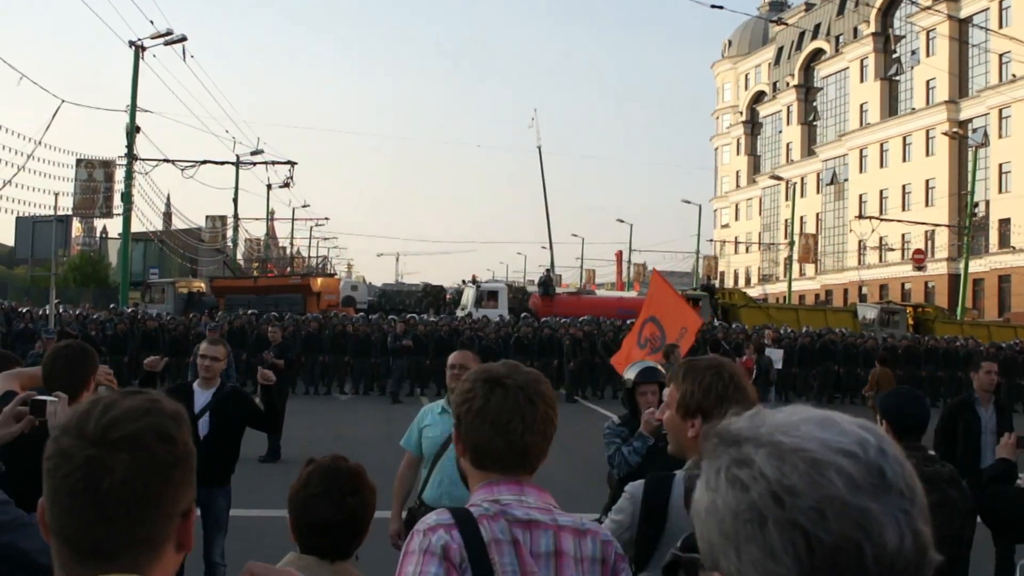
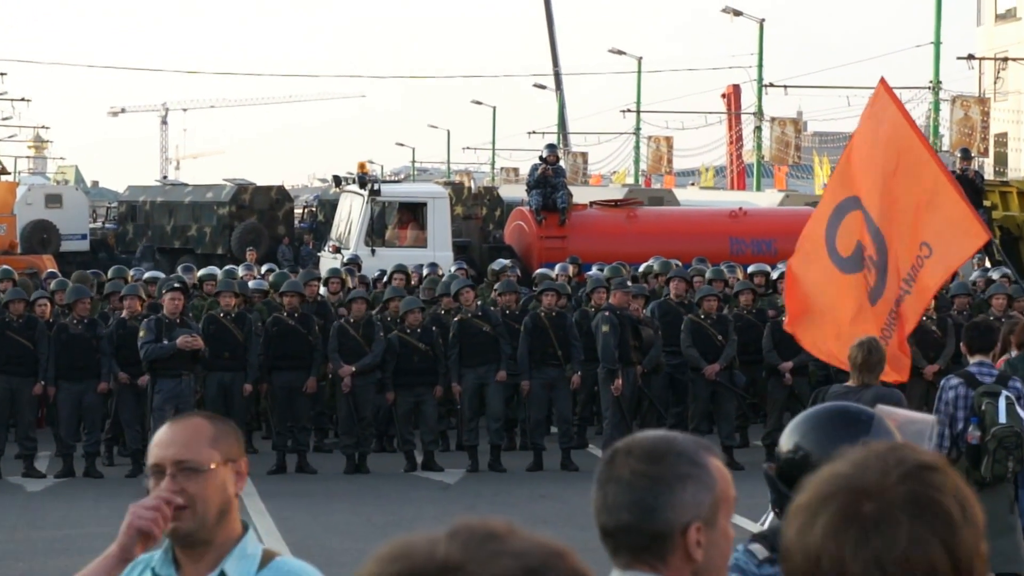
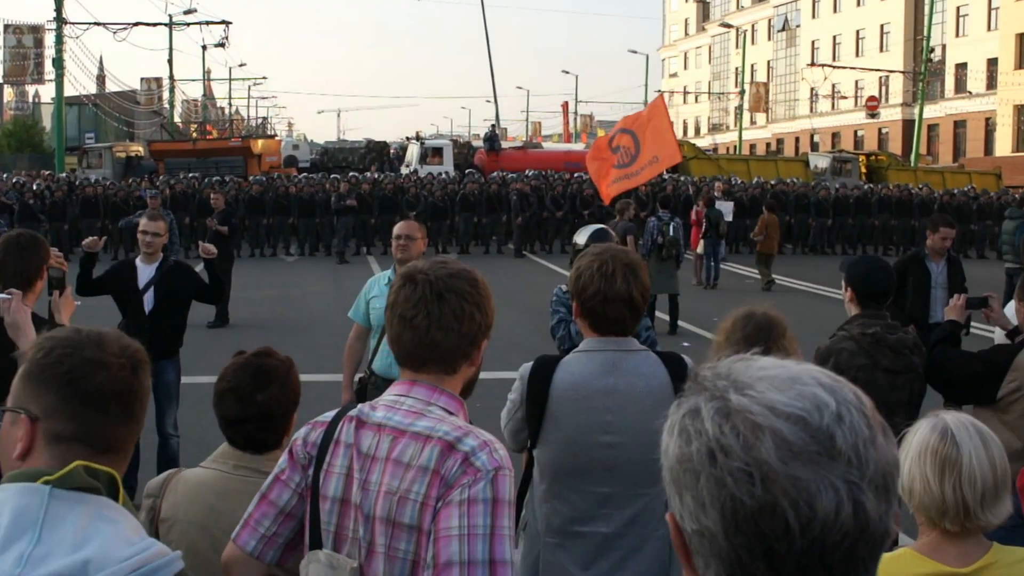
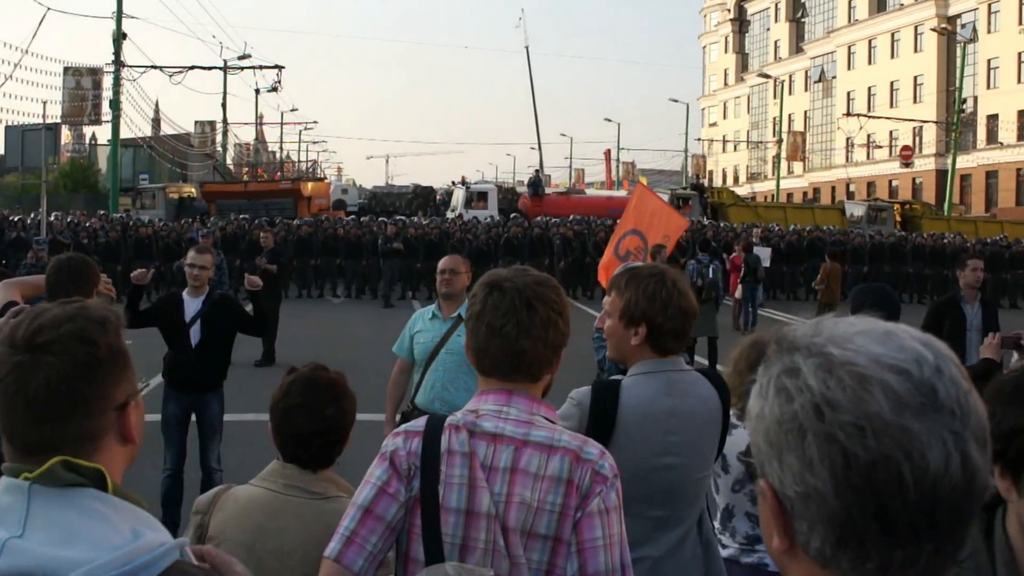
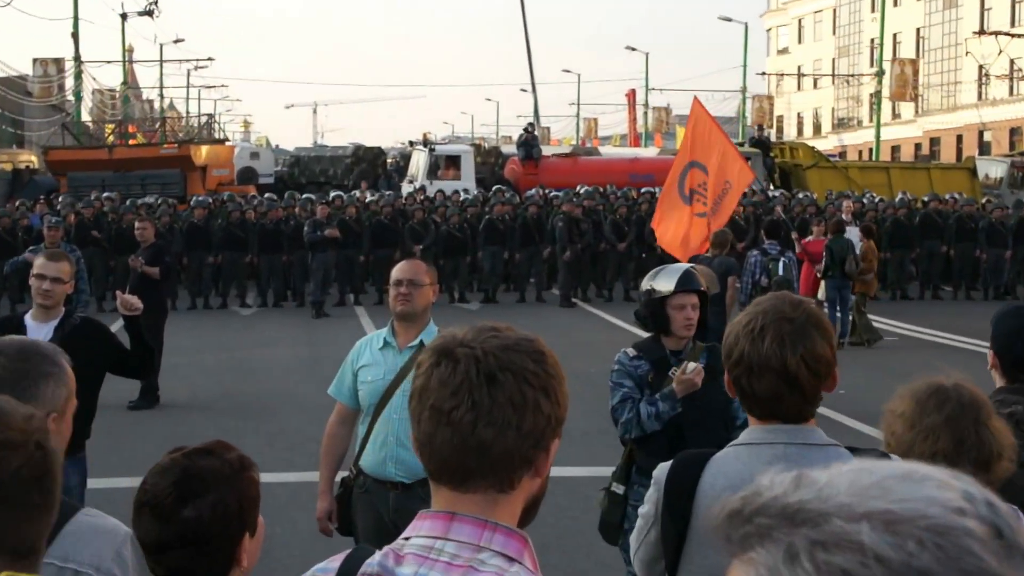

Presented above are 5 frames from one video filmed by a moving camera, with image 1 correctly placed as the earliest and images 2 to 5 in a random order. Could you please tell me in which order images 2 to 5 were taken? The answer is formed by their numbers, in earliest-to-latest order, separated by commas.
4, 3, 5, 2
